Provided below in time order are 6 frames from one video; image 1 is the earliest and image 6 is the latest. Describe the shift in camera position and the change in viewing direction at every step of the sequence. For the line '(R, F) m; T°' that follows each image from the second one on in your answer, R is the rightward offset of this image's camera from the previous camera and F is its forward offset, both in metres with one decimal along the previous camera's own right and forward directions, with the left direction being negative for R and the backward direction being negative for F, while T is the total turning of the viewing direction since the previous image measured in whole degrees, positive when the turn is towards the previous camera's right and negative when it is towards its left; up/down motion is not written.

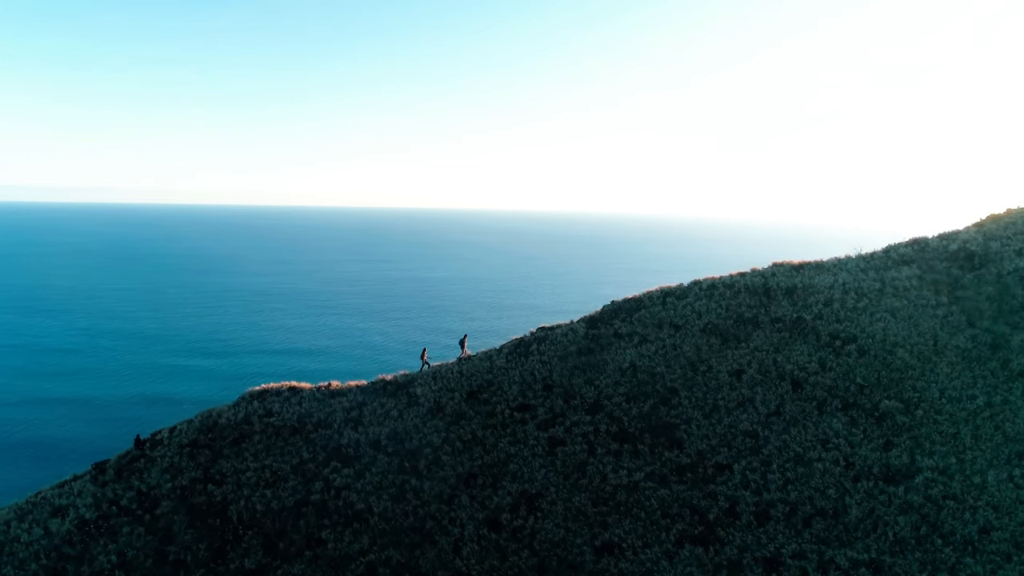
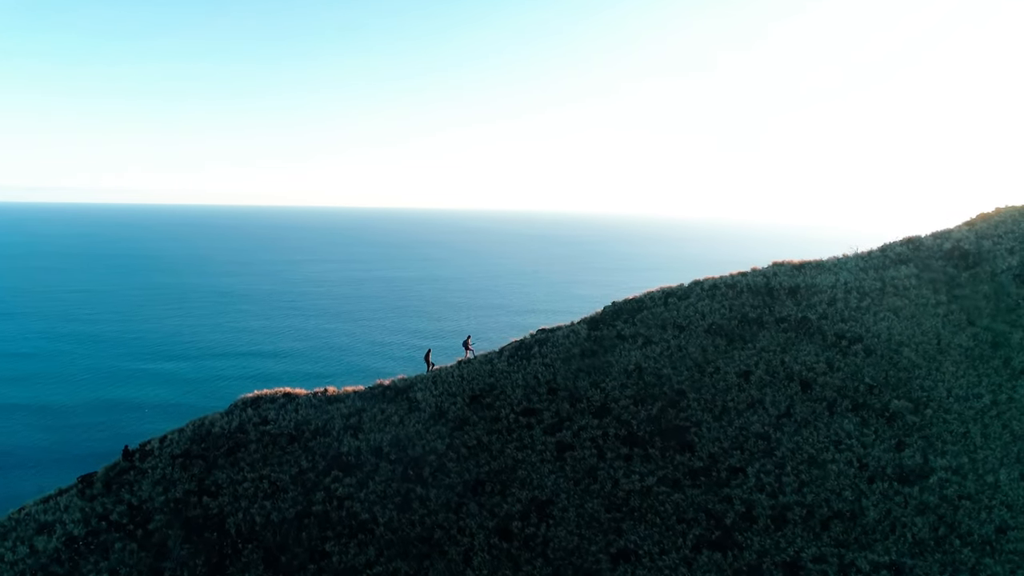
(-0.7, +0.4) m; +2°
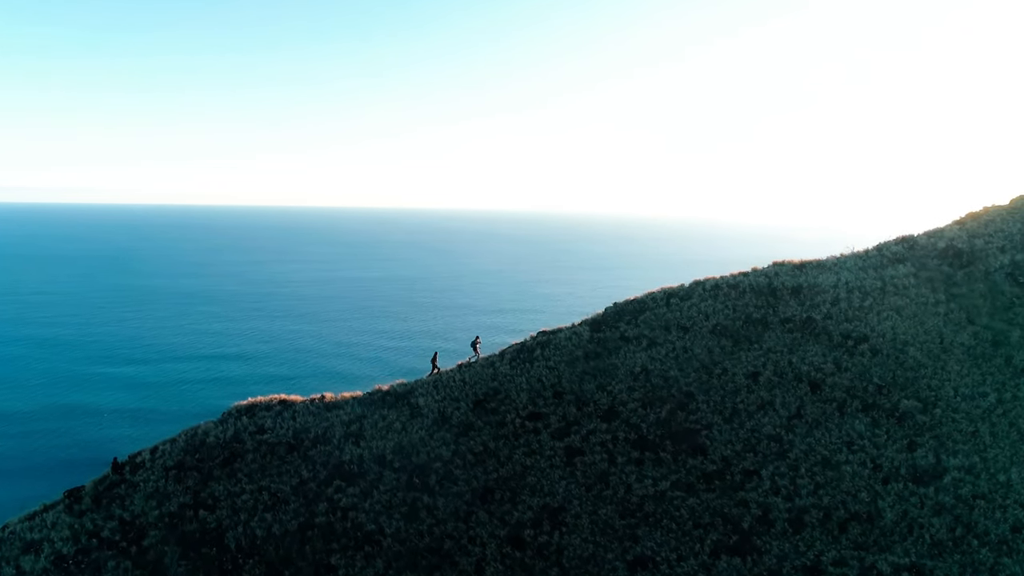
(-0.8, +0.4) m; +2°
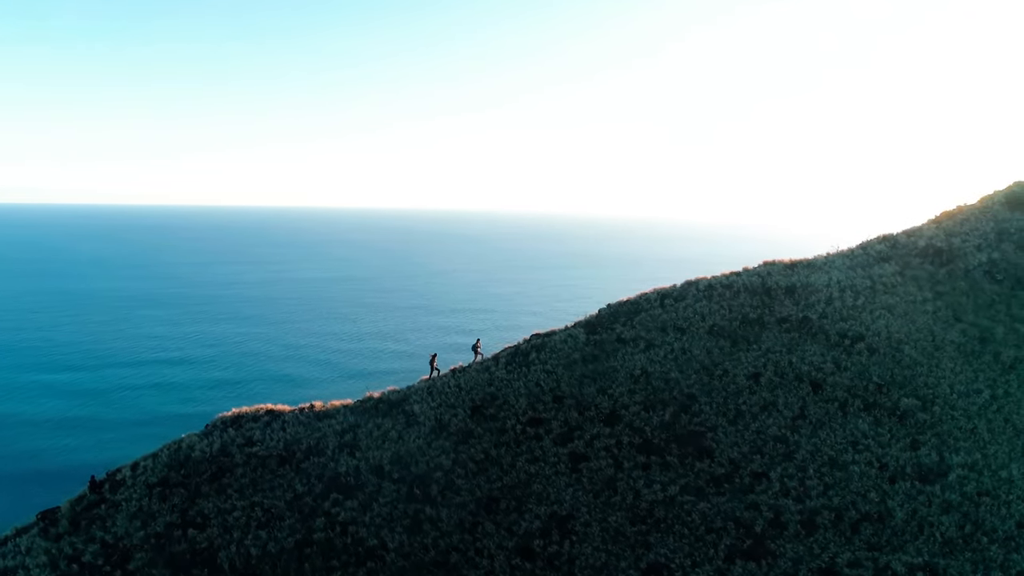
(-0.9, +0.4) m; +3°
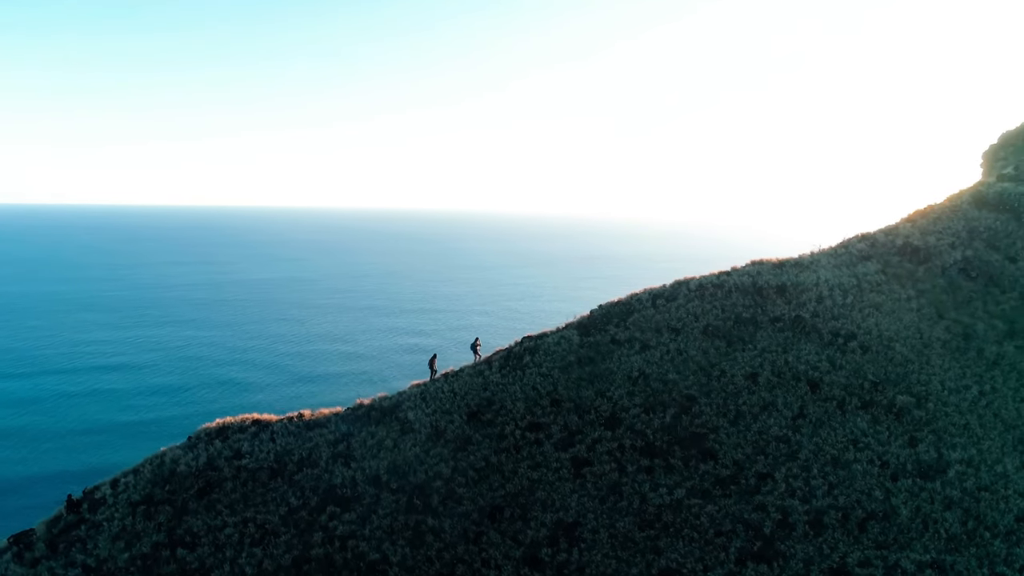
(-0.8, +0.4) m; +3°
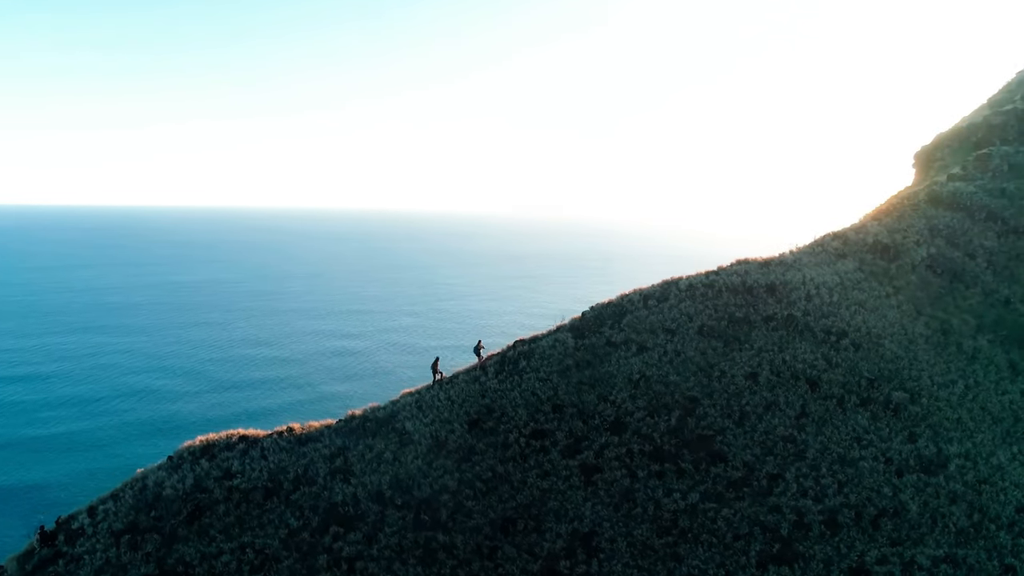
(-1.4, +0.5) m; +4°
